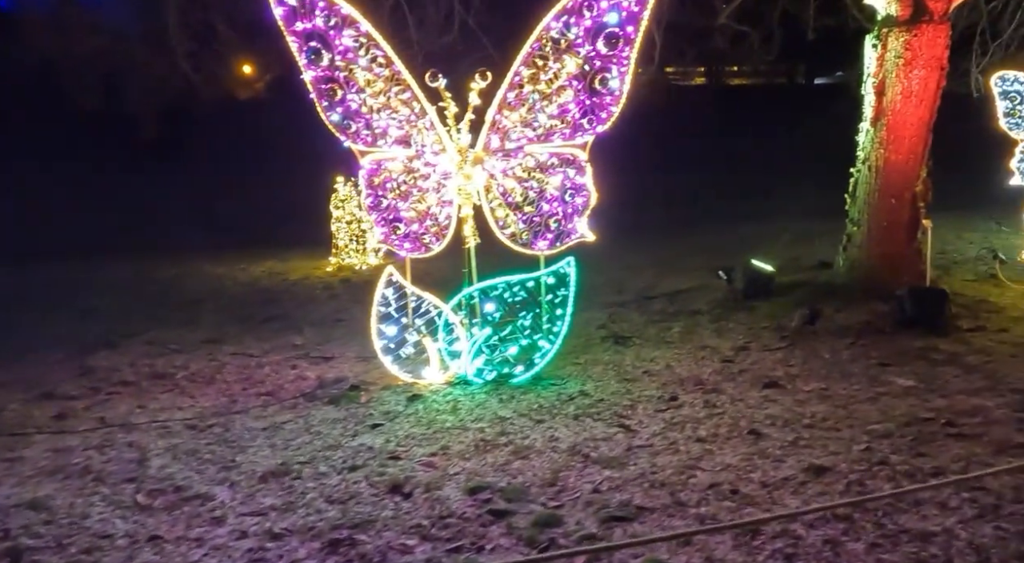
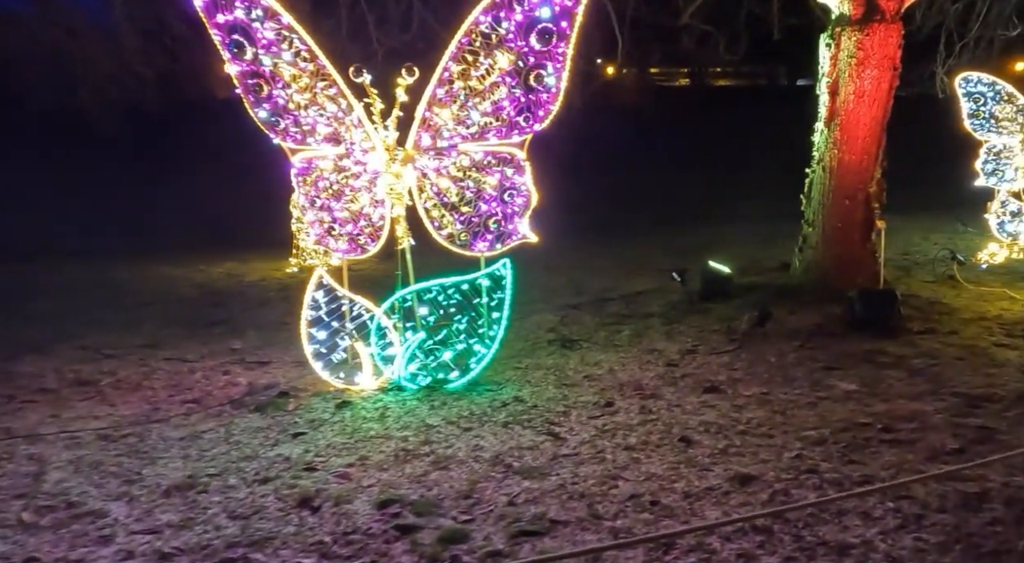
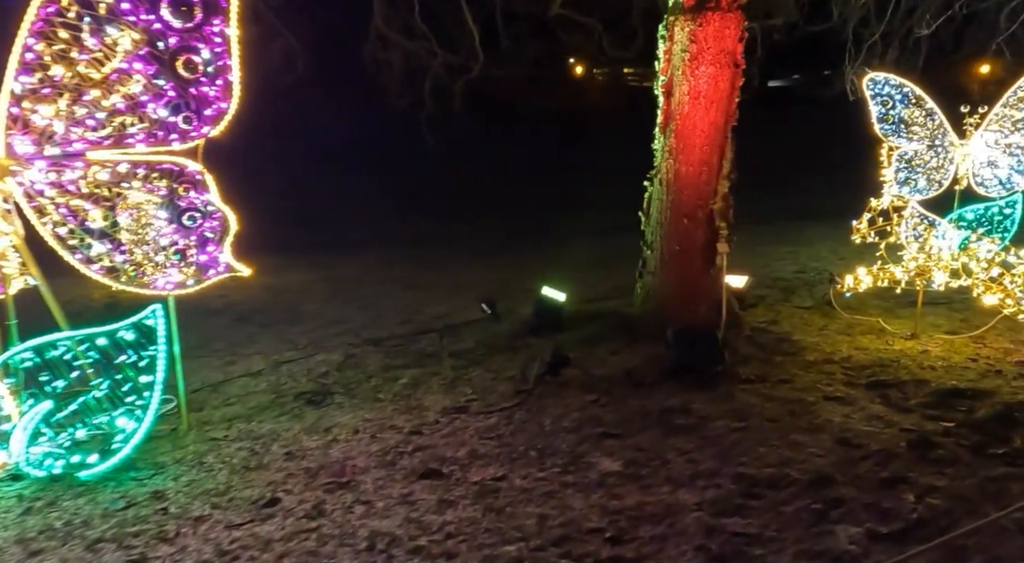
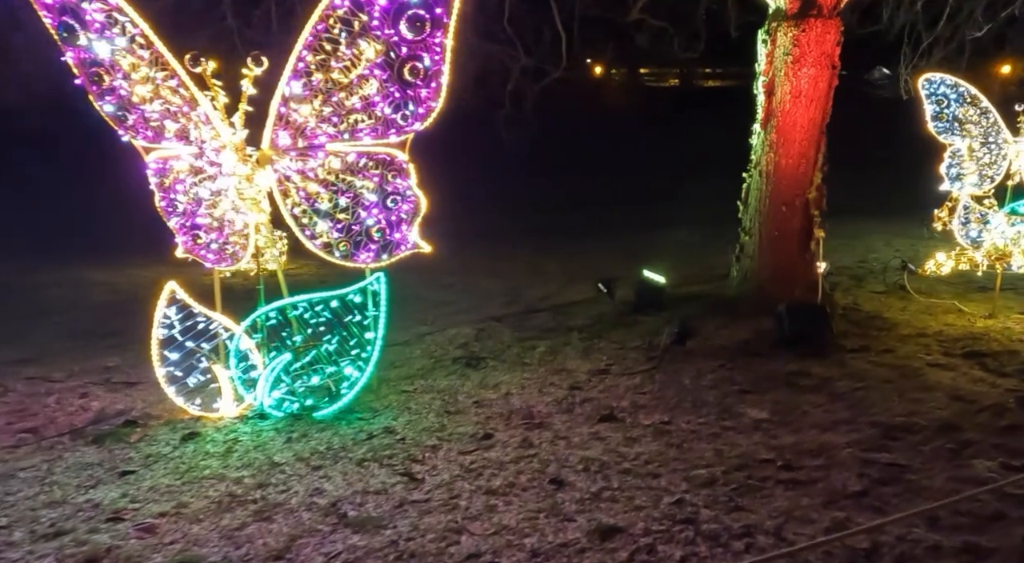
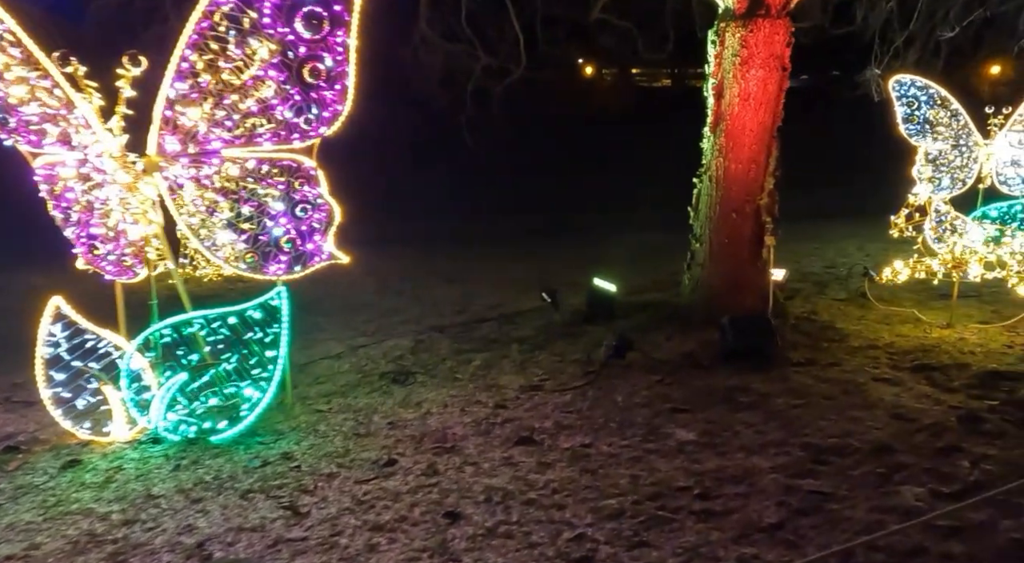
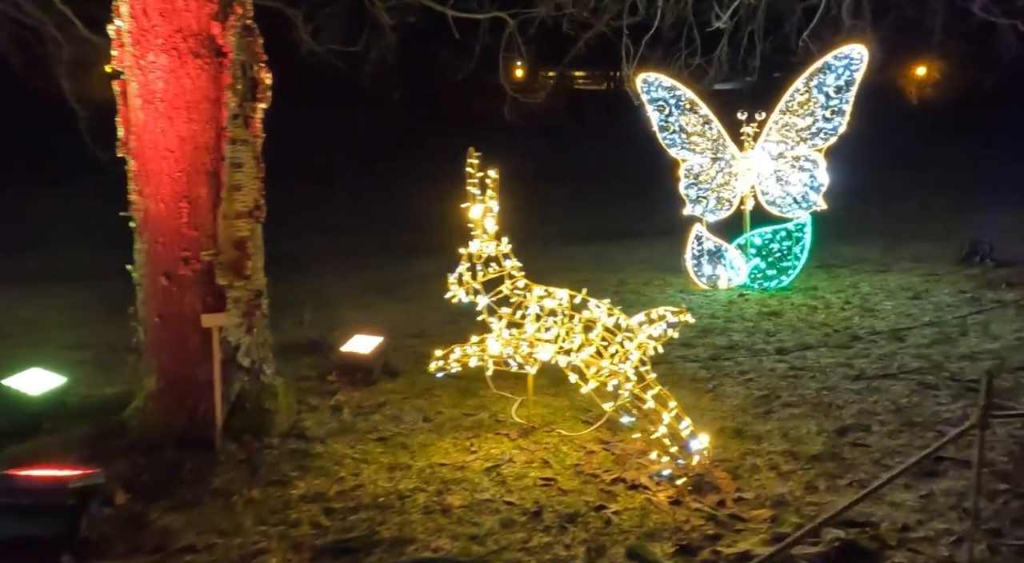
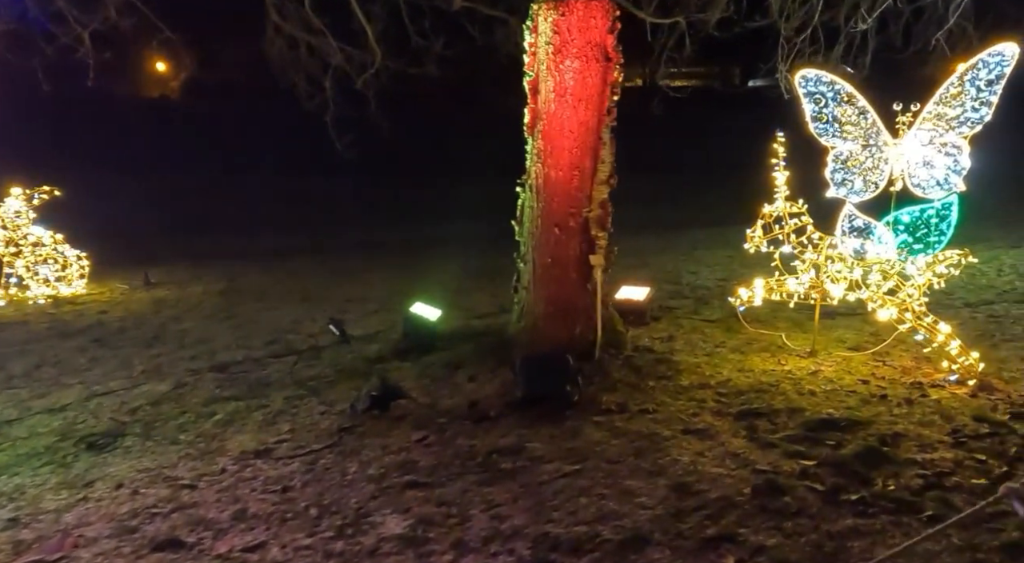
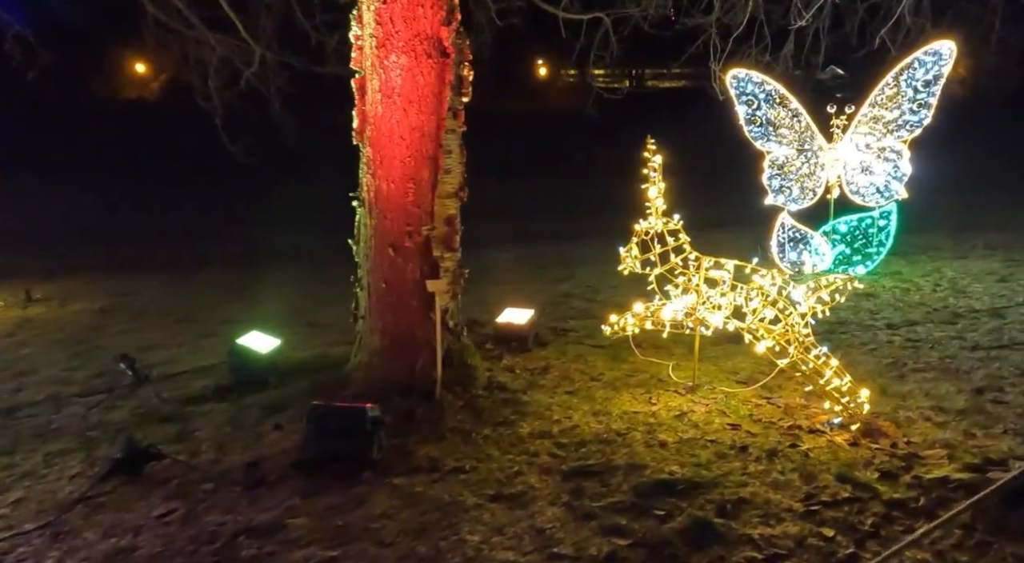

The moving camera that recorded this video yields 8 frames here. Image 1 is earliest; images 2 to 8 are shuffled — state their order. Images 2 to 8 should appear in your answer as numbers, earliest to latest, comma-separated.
2, 4, 5, 3, 7, 8, 6
